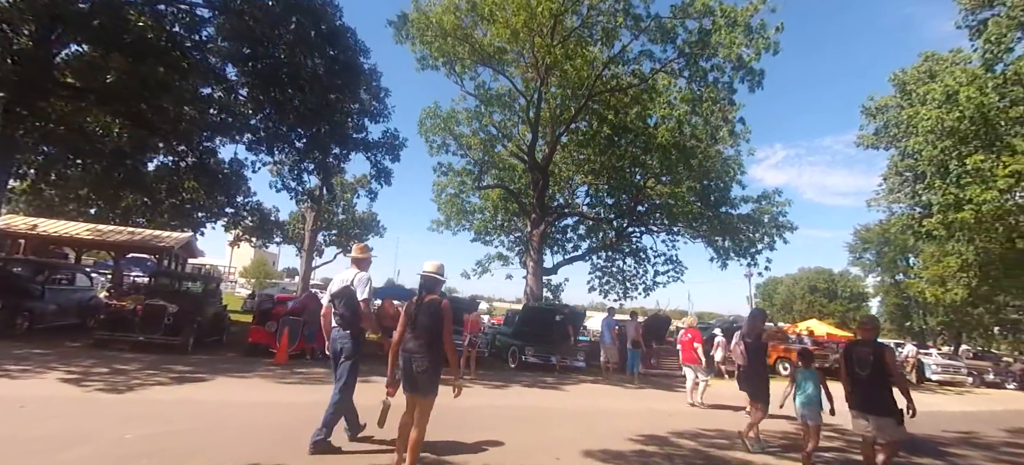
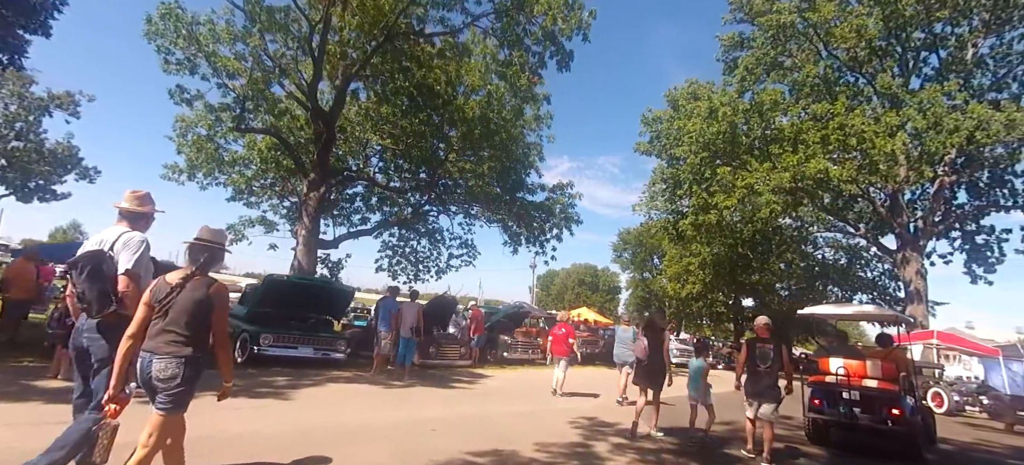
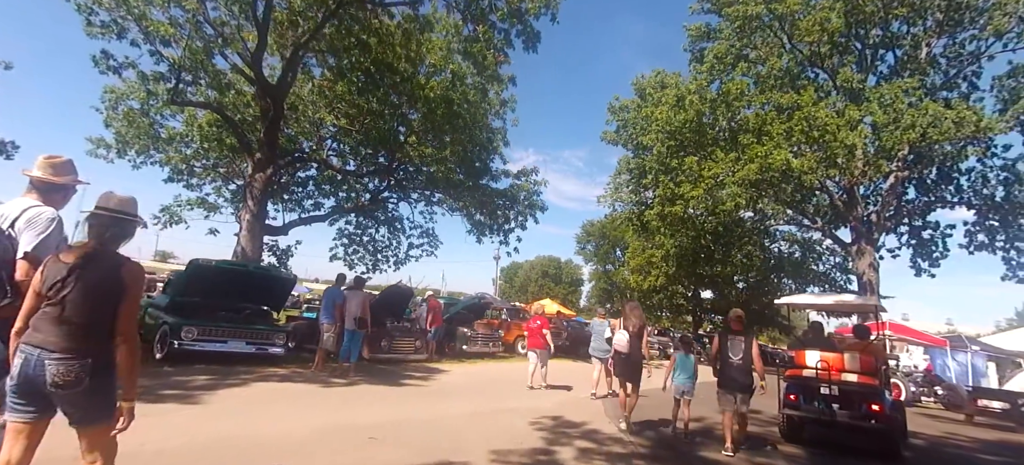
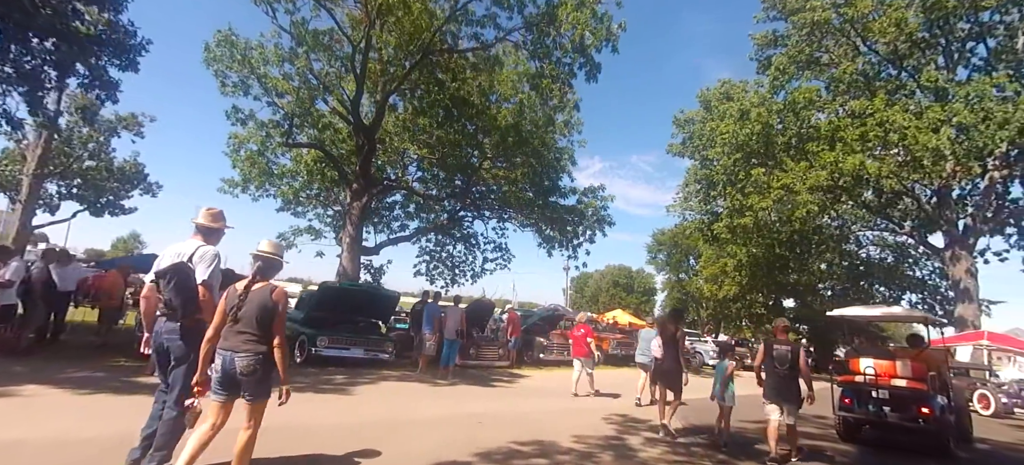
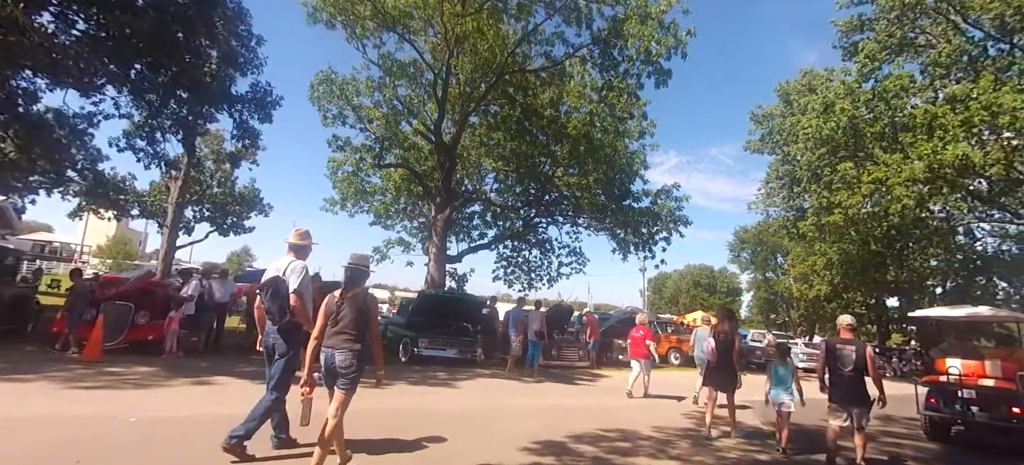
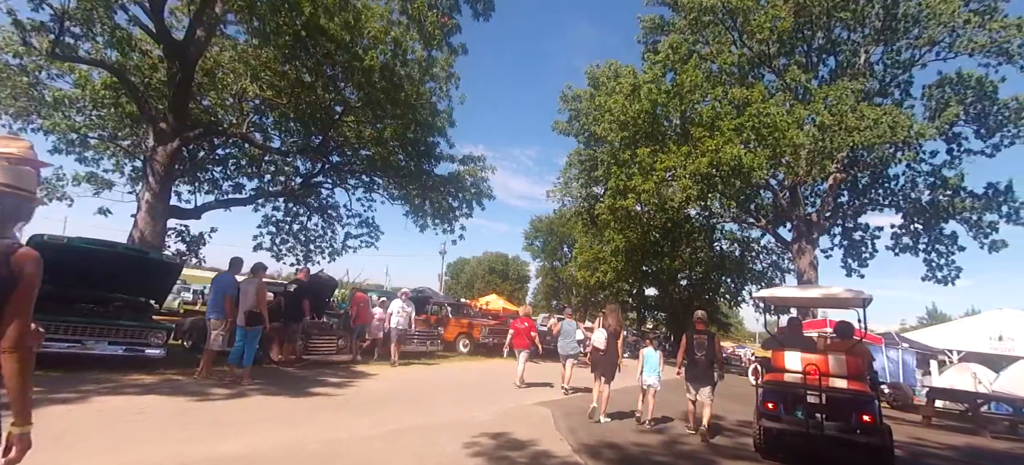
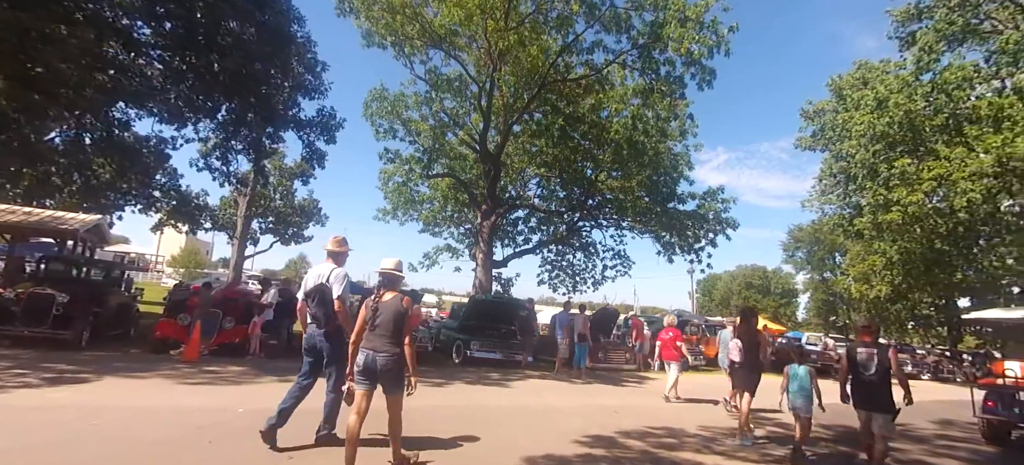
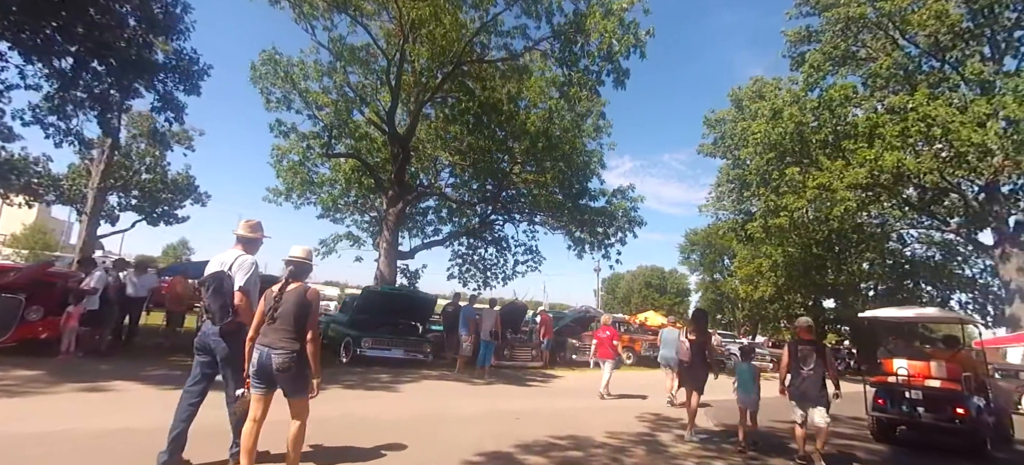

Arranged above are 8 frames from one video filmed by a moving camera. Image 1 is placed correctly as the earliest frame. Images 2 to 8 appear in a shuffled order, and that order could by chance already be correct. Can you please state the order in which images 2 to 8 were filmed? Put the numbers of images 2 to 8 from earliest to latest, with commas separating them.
7, 5, 8, 4, 2, 3, 6
